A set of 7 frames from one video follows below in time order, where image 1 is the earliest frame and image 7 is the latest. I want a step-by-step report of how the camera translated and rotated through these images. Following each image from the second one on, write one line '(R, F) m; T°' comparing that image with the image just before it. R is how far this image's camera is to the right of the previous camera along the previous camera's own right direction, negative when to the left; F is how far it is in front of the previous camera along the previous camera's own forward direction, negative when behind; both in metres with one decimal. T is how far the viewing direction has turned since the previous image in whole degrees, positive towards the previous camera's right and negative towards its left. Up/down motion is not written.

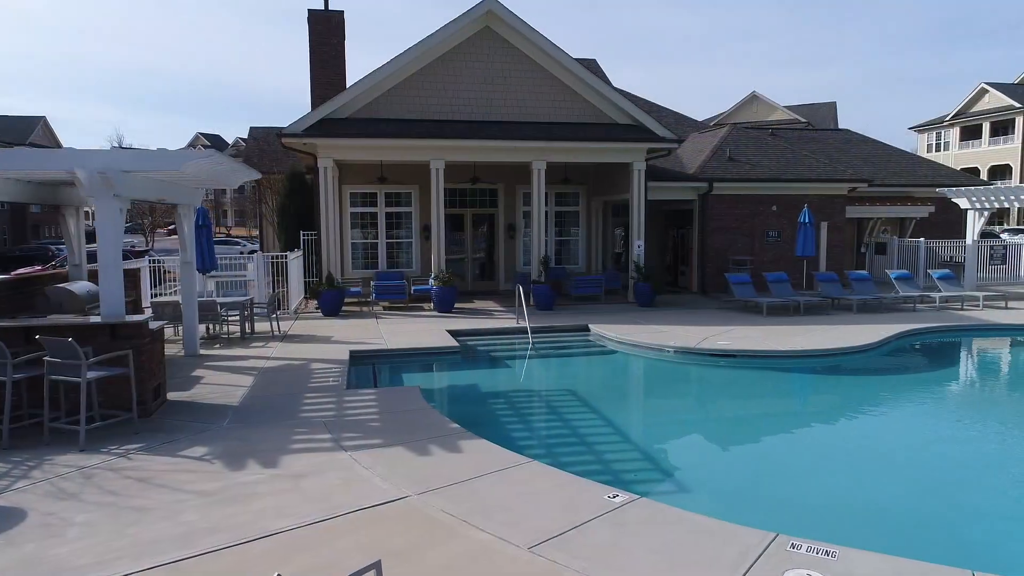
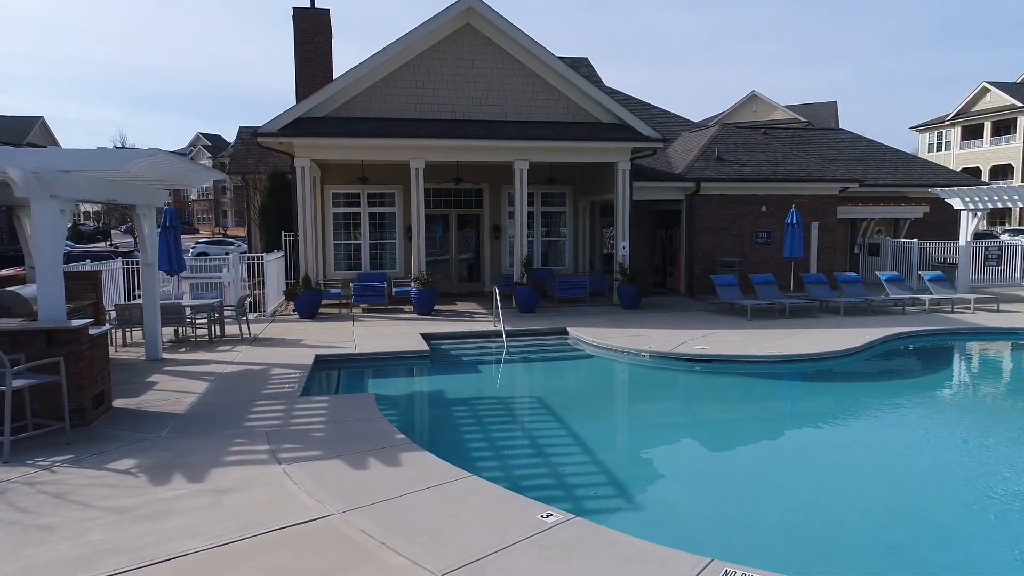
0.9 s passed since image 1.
(+0.5, +0.3) m; 0°
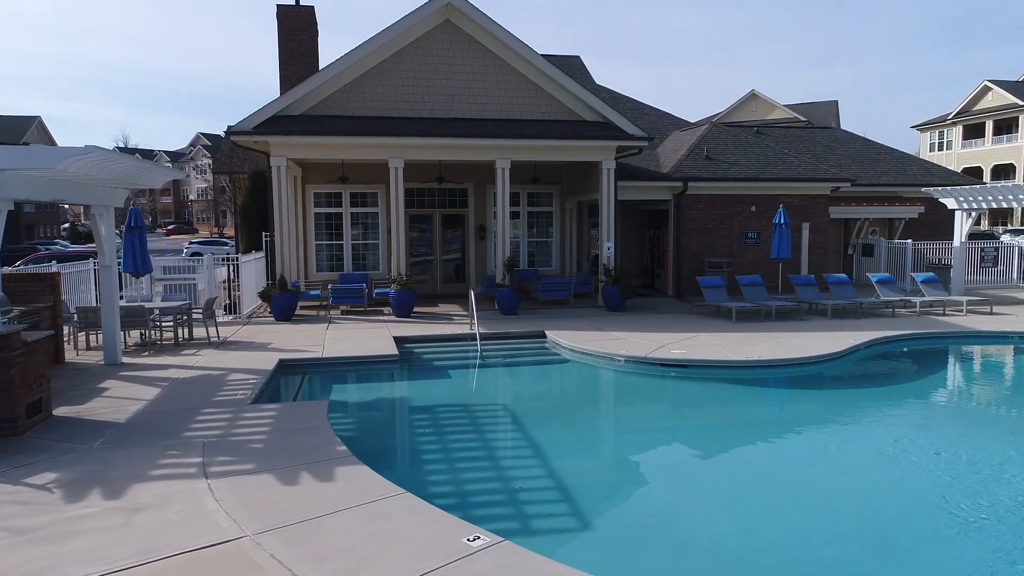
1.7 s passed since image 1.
(+0.5, +0.3) m; 0°
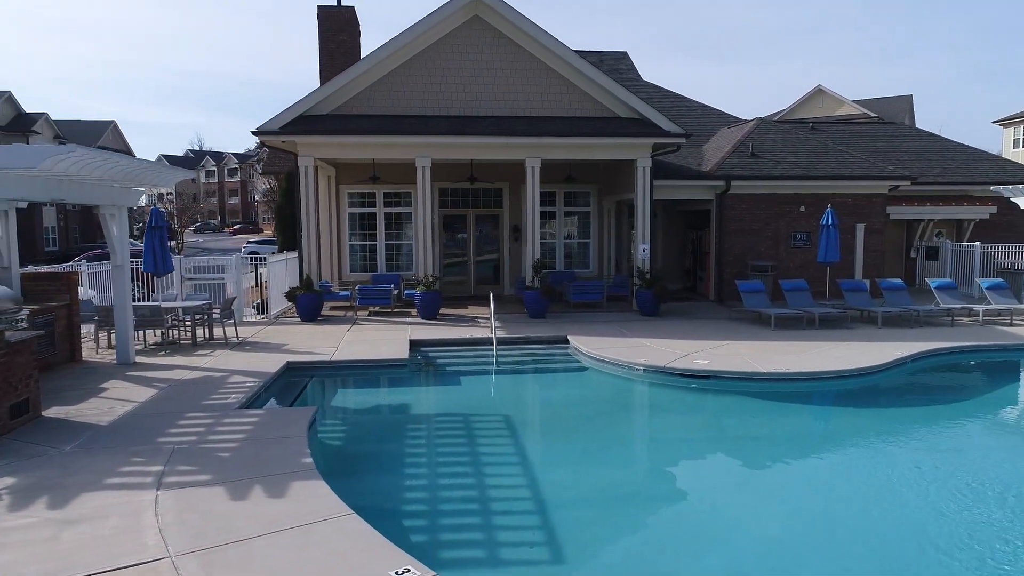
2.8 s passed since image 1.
(+0.7, +0.5) m; -5°
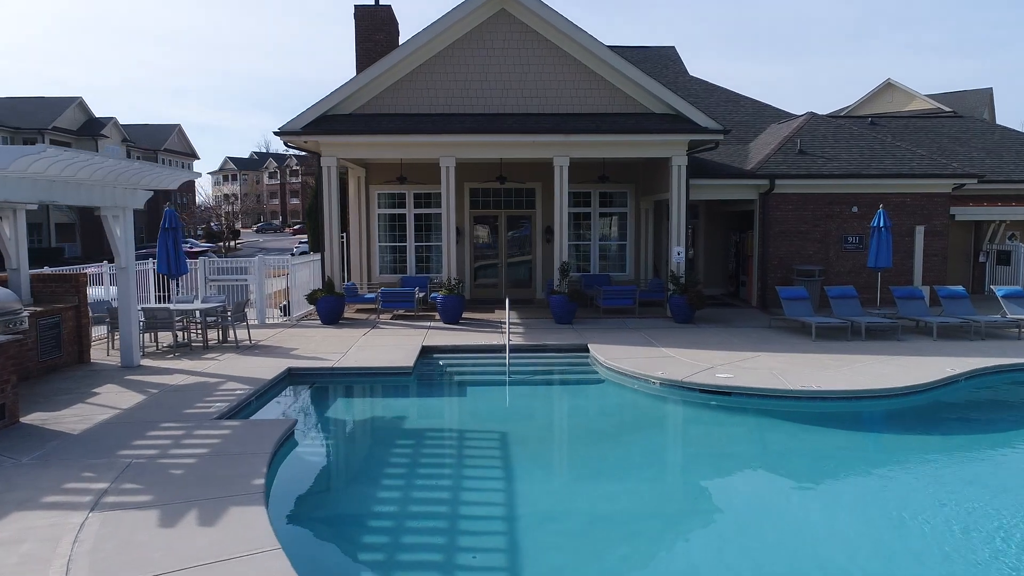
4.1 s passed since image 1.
(+0.7, +0.6) m; -5°
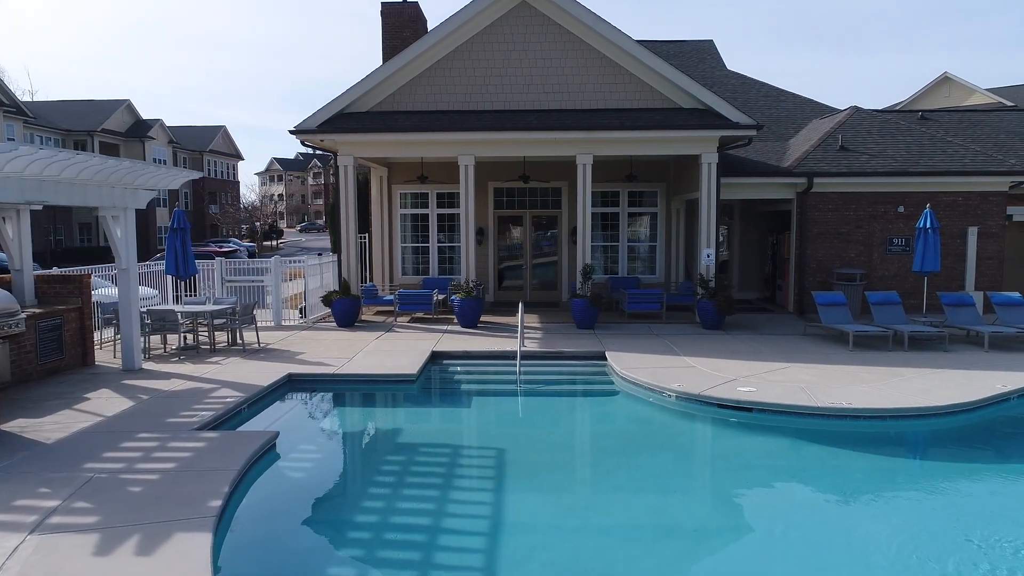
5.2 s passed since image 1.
(+0.5, +0.5) m; -4°
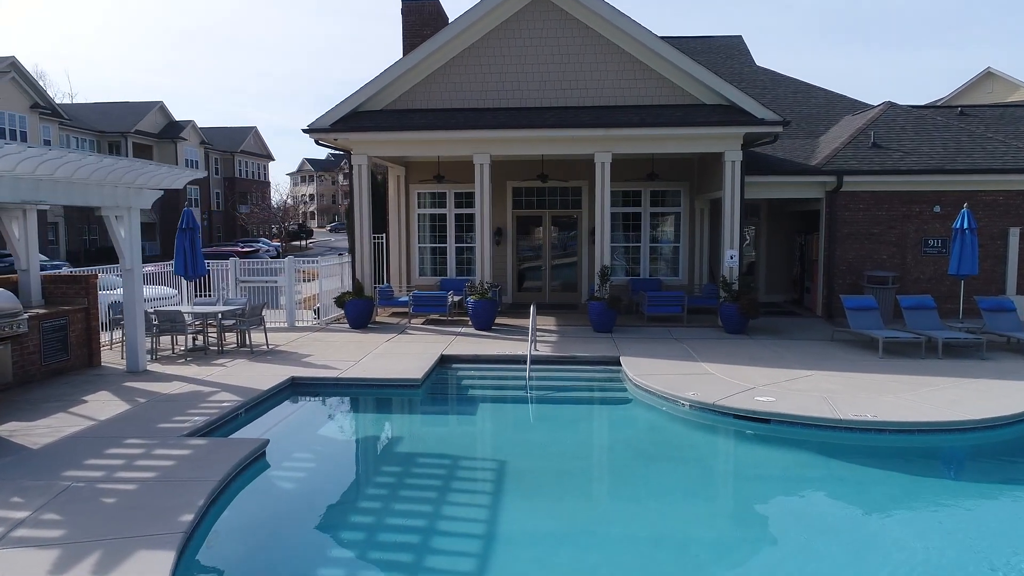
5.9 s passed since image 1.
(+0.3, +0.3) m; -2°
